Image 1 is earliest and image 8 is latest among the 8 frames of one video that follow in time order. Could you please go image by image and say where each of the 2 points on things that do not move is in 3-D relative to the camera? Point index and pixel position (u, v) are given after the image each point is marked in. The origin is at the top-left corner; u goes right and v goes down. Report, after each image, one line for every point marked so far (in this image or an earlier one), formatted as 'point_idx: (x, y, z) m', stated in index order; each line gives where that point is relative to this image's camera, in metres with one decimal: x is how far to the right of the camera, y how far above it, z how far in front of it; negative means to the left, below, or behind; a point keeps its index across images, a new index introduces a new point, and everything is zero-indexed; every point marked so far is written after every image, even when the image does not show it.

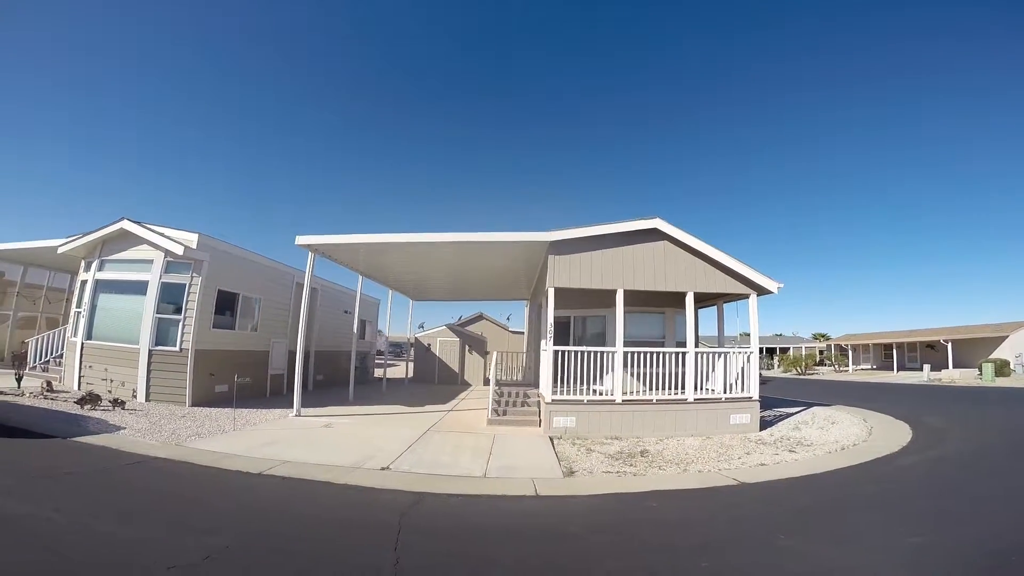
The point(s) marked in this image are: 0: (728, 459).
0: (+3.8, -3.1, +8.5) m
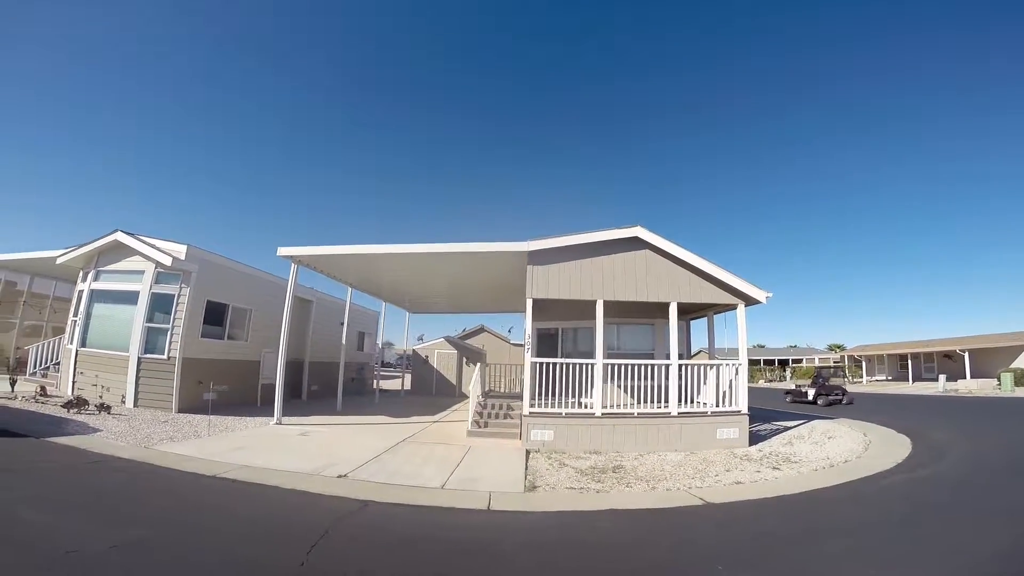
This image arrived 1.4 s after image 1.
0: (+3.2, -3.2, +8.1) m
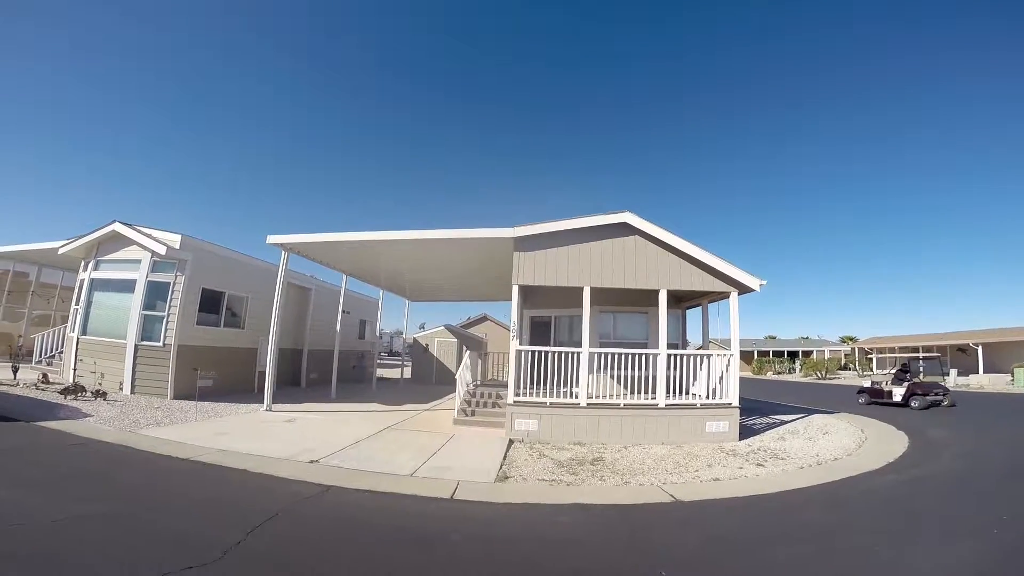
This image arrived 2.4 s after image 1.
0: (+2.8, -3.0, +7.8) m
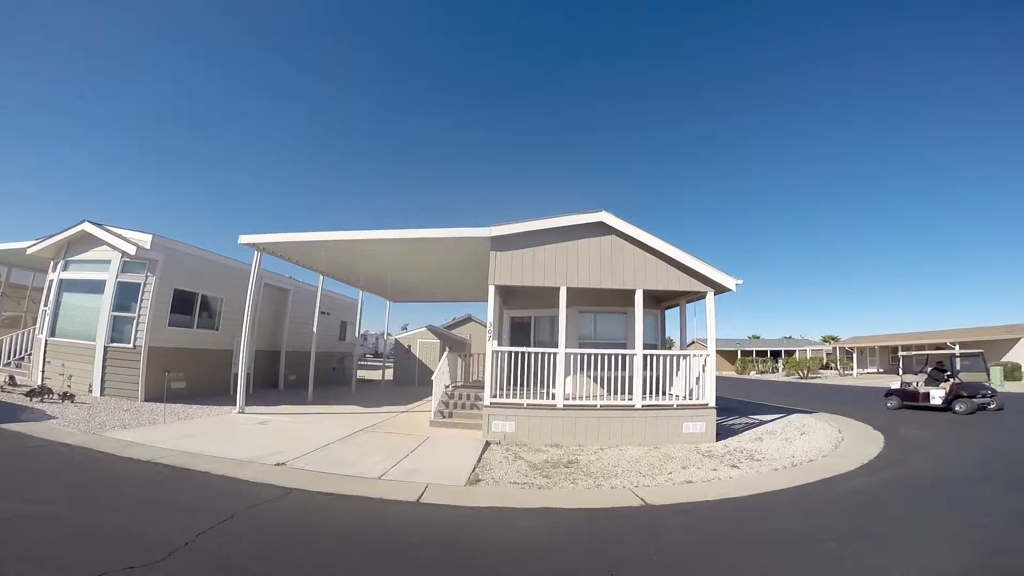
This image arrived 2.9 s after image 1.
0: (+2.4, -3.0, +7.8) m
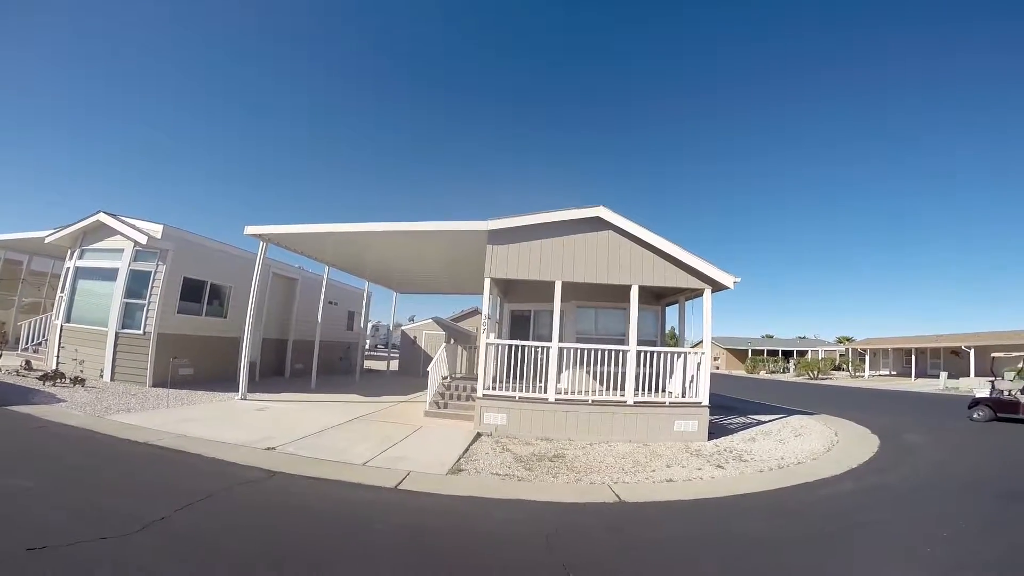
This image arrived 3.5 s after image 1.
0: (+2.1, -2.9, +7.7) m
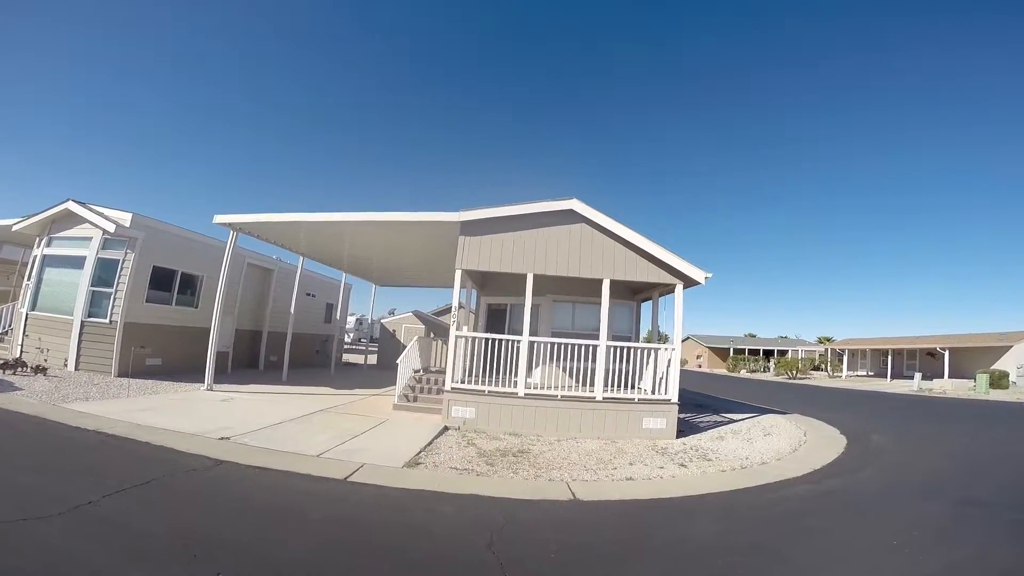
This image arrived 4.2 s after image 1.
0: (+1.4, -2.9, +7.6) m
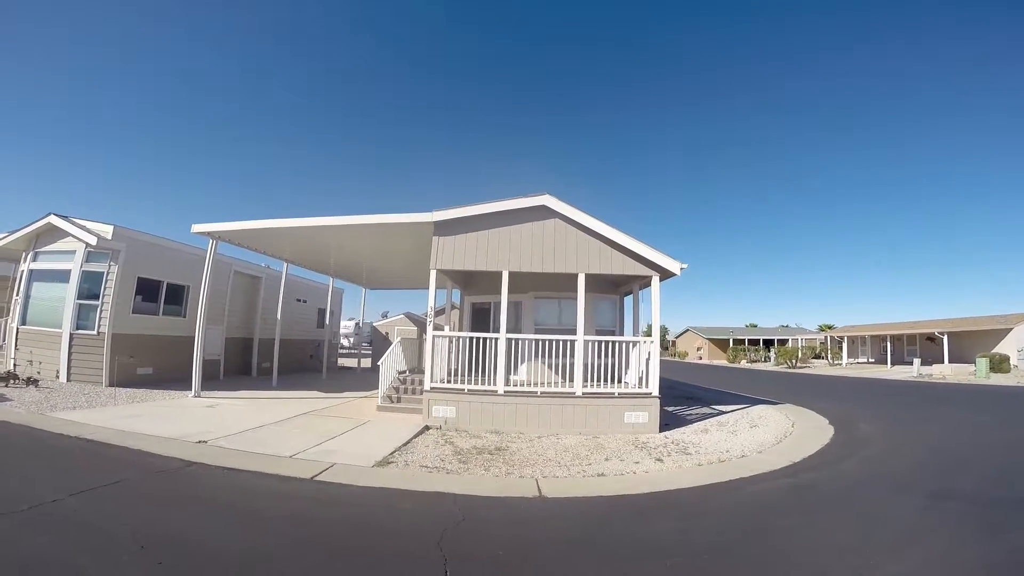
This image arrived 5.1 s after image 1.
0: (+1.0, -2.7, +7.4) m
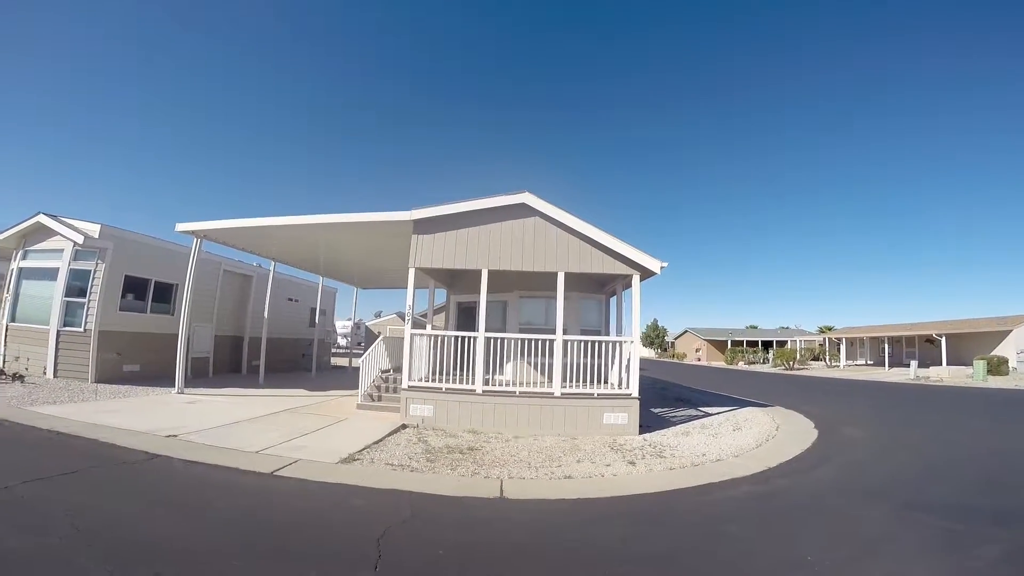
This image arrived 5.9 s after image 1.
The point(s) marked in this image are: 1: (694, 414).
0: (+0.5, -2.7, +7.2) m
1: (+3.5, -2.5, +9.3) m
